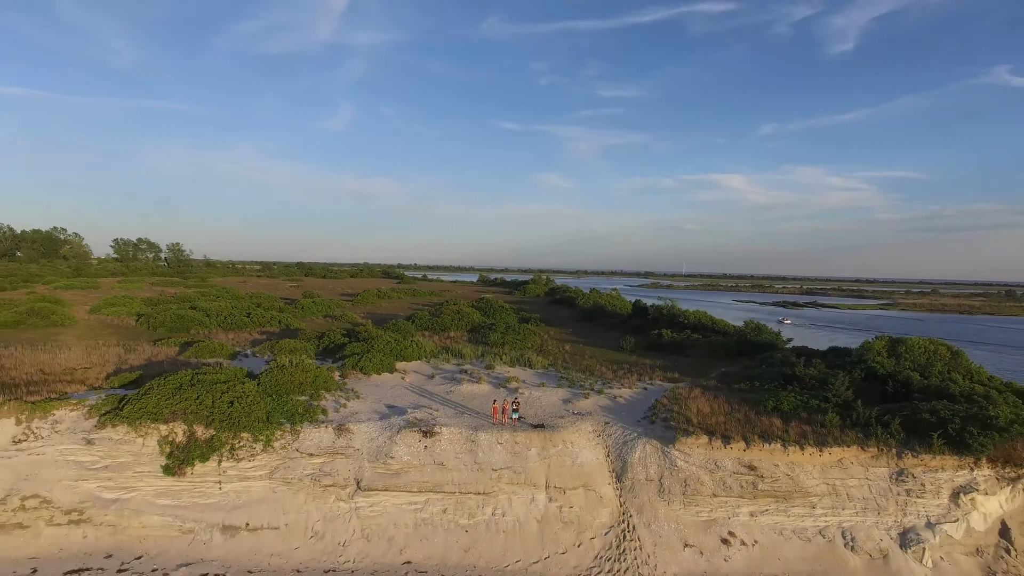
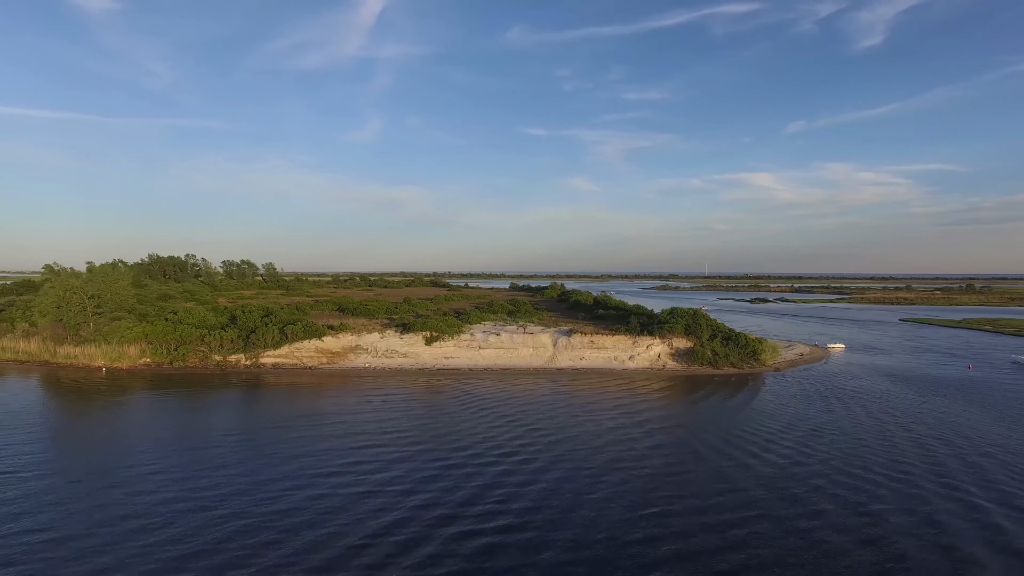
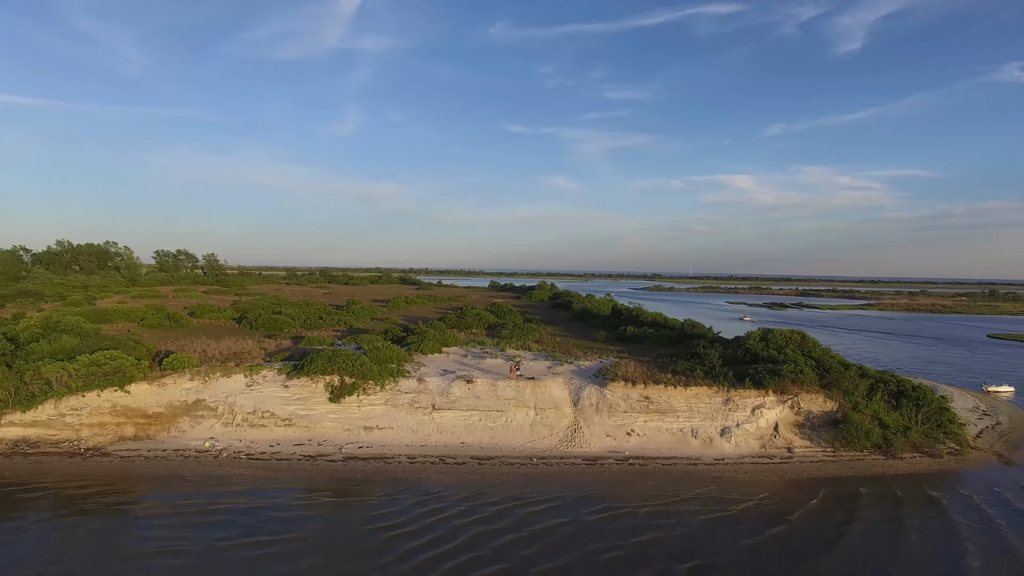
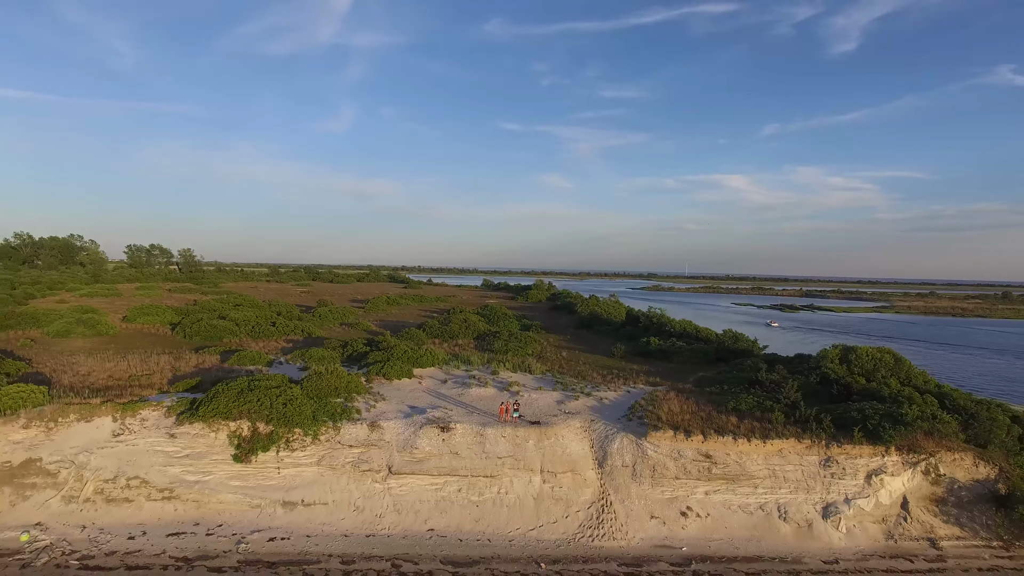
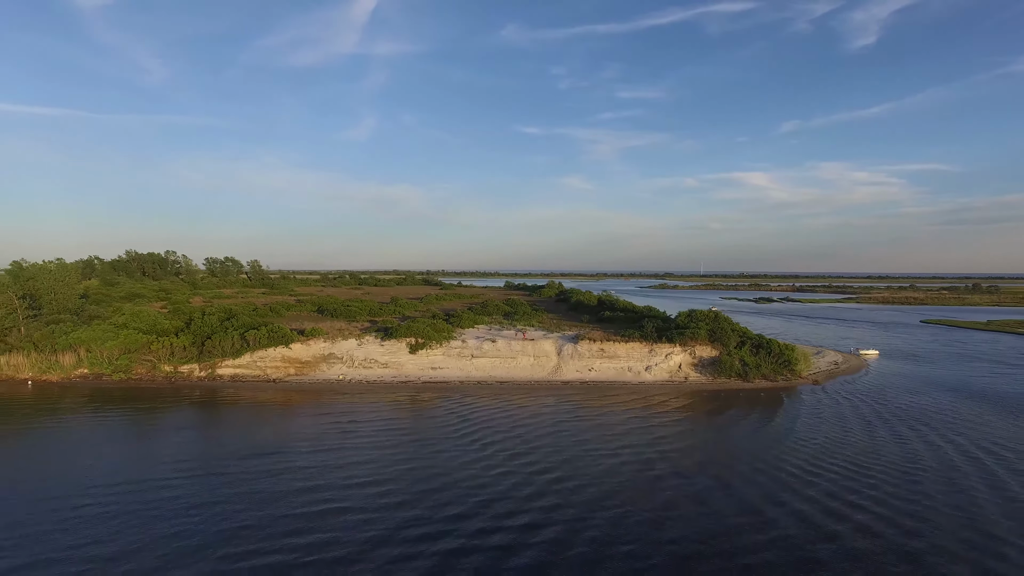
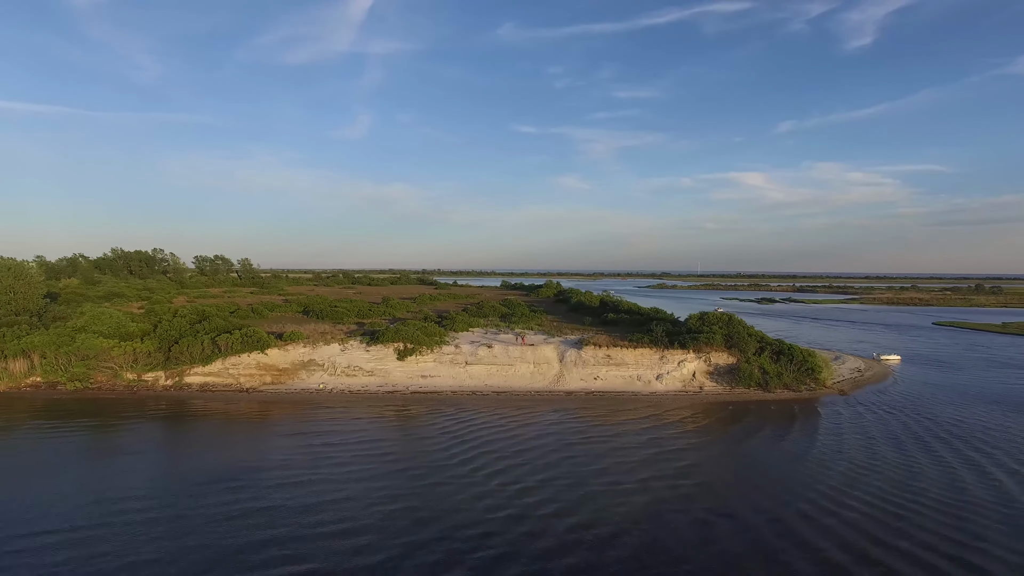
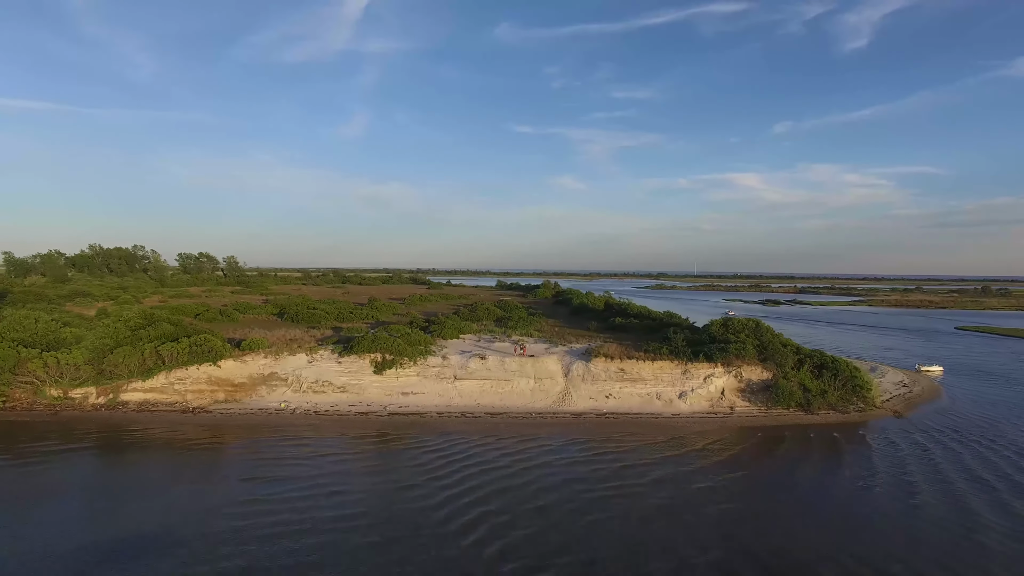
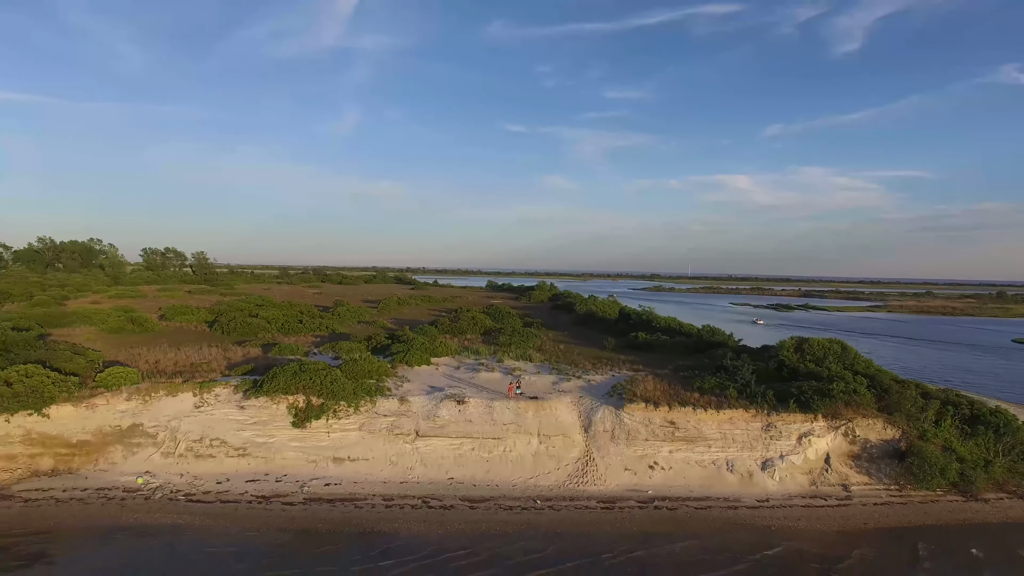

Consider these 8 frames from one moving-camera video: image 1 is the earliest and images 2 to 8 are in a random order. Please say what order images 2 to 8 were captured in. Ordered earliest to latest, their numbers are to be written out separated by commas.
4, 8, 3, 7, 6, 5, 2
